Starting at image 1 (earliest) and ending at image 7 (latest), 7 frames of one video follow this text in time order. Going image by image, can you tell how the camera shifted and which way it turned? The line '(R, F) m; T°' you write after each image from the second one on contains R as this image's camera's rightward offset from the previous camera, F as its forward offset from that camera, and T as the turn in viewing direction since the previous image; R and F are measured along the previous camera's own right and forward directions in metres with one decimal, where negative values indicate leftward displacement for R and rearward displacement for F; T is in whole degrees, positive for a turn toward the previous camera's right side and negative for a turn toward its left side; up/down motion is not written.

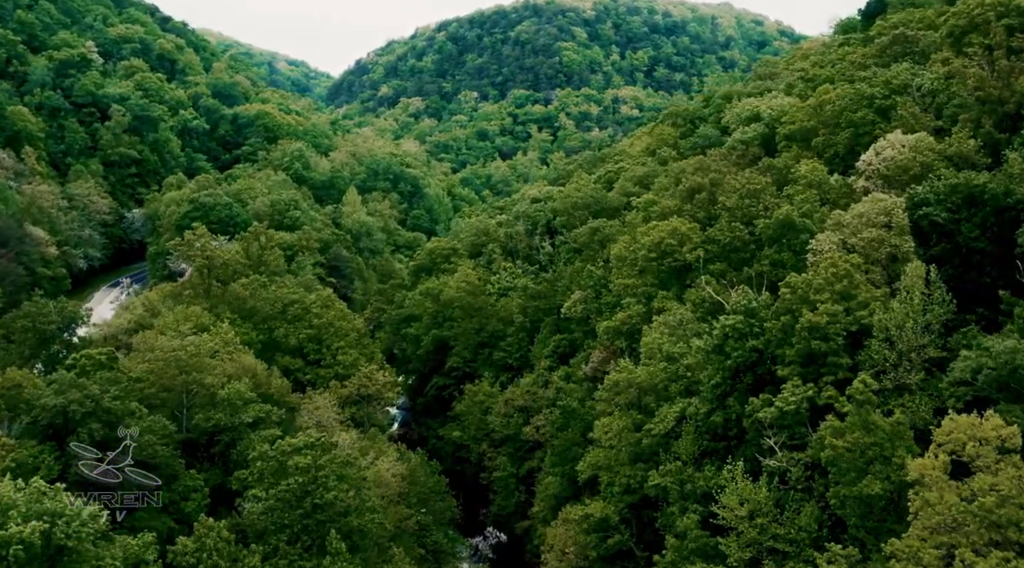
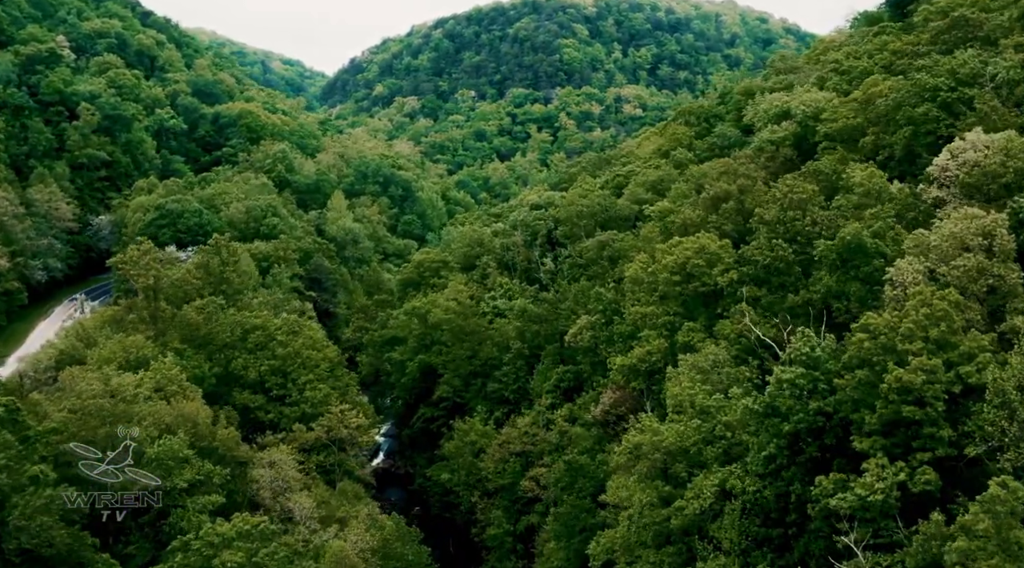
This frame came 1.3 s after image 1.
(+0.2, +7.5) m; 0°
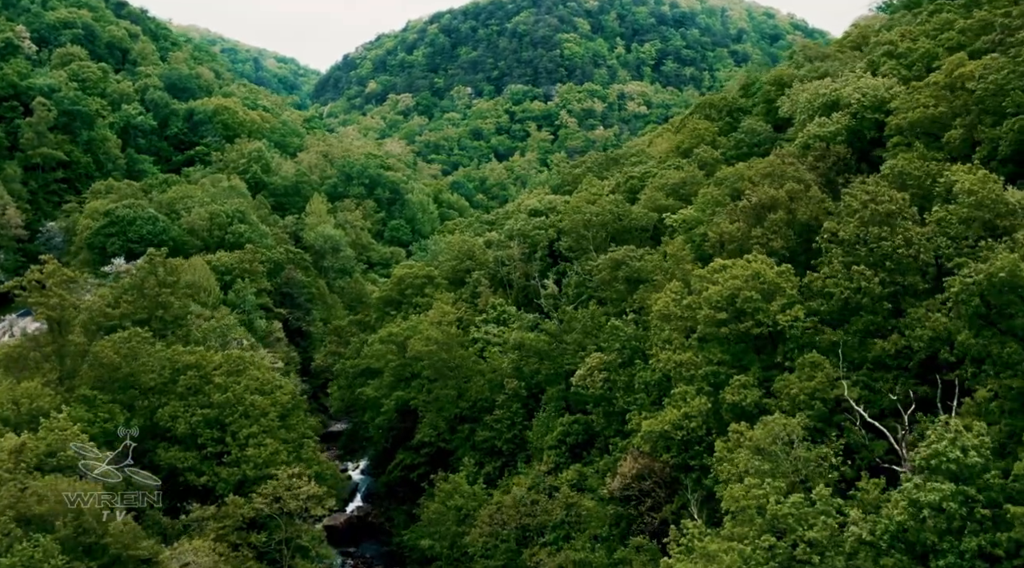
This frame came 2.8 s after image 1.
(+0.2, +9.1) m; 0°
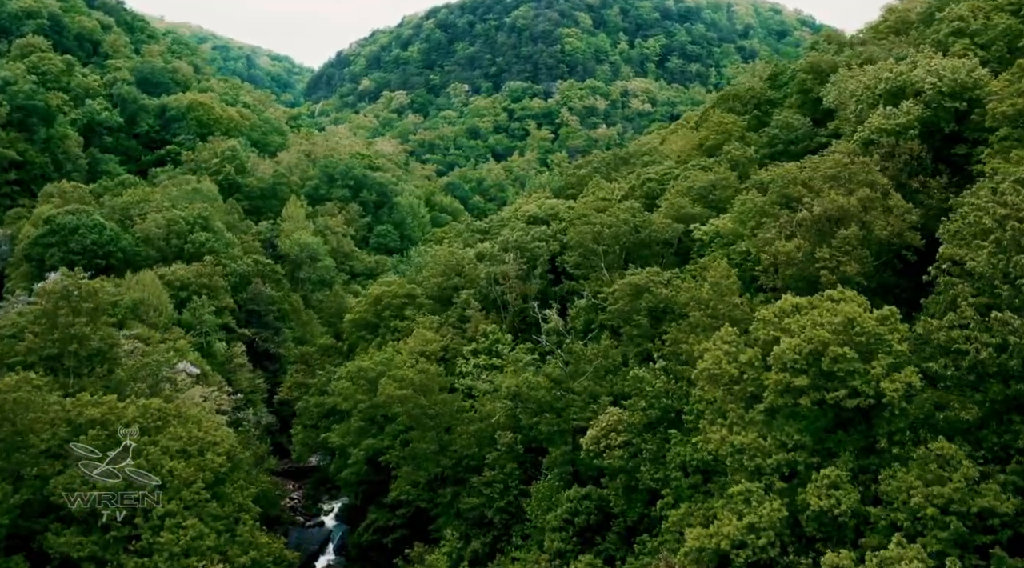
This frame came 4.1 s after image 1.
(+0.2, +8.3) m; 0°
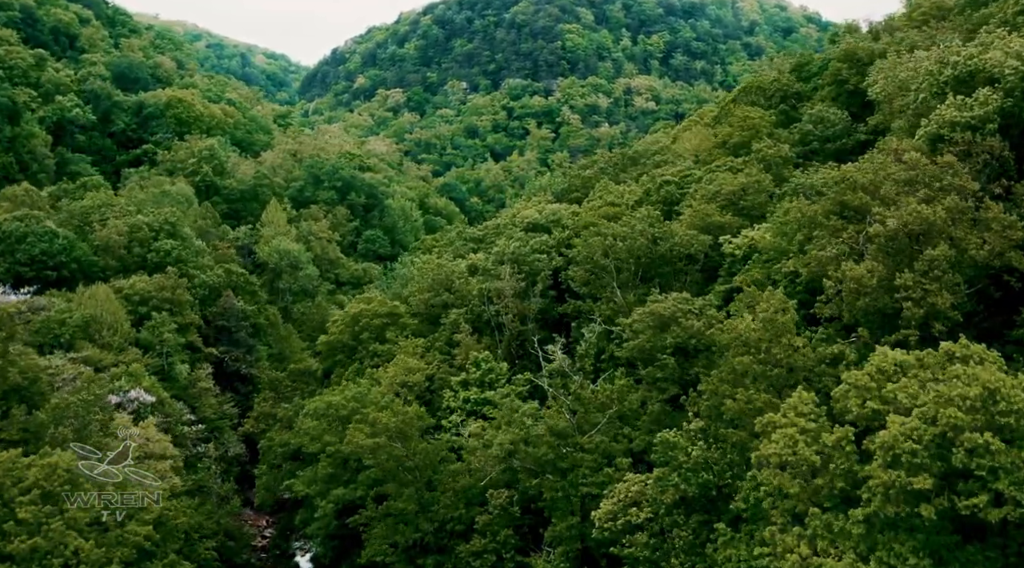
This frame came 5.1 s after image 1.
(+0.1, +6.1) m; 0°
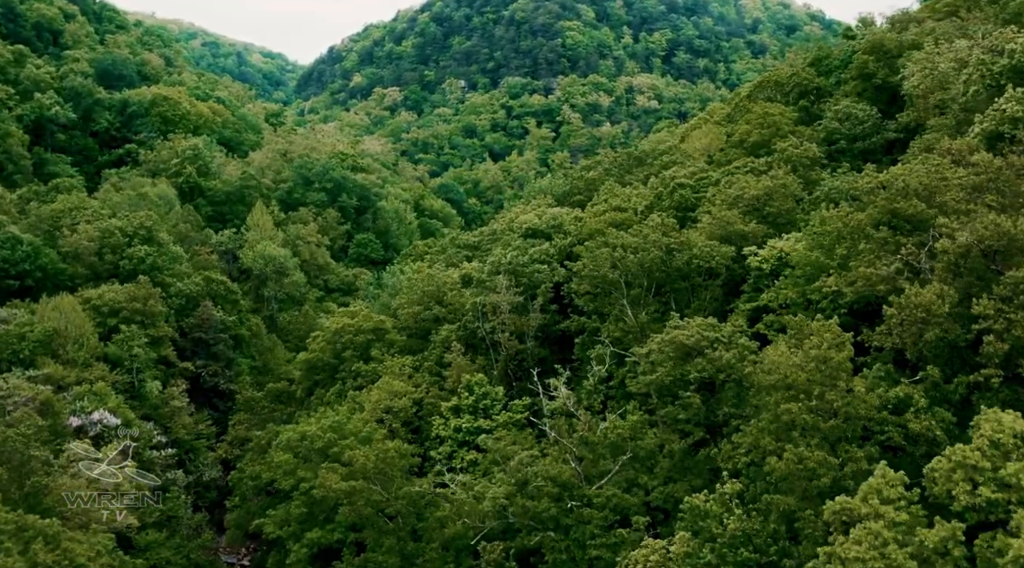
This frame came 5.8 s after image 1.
(+0.1, +3.8) m; 0°
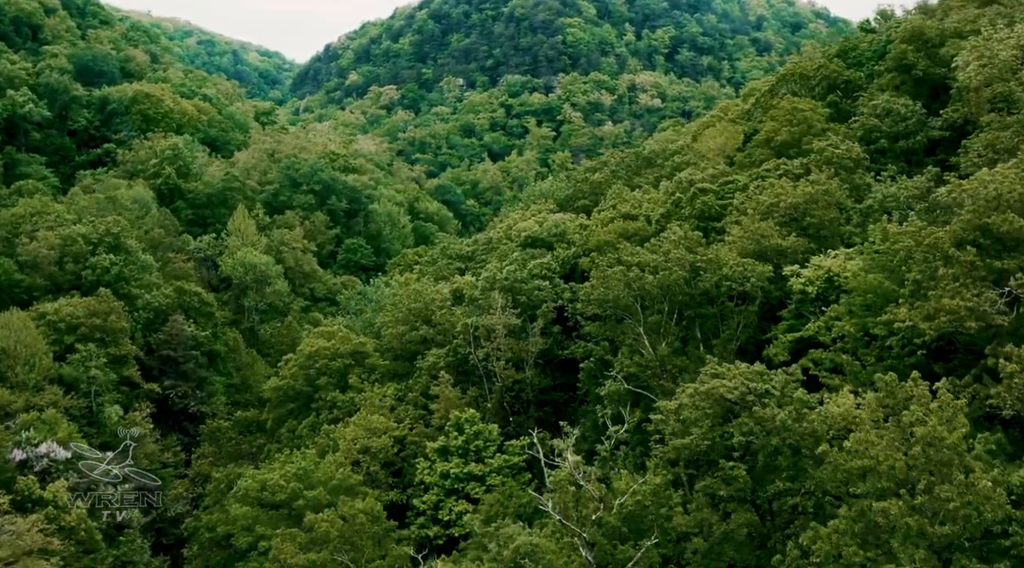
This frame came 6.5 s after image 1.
(+0.1, +4.5) m; 0°
